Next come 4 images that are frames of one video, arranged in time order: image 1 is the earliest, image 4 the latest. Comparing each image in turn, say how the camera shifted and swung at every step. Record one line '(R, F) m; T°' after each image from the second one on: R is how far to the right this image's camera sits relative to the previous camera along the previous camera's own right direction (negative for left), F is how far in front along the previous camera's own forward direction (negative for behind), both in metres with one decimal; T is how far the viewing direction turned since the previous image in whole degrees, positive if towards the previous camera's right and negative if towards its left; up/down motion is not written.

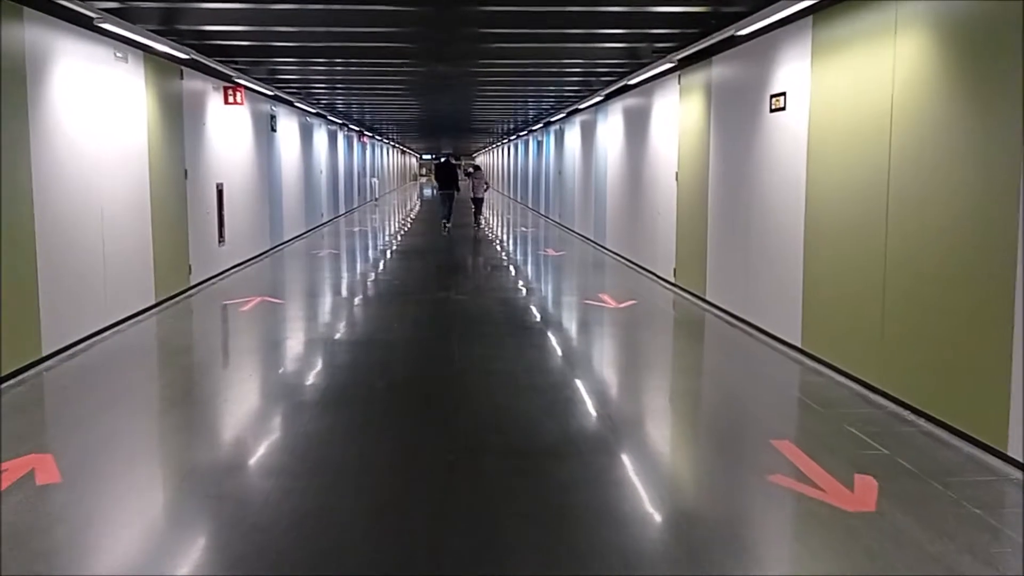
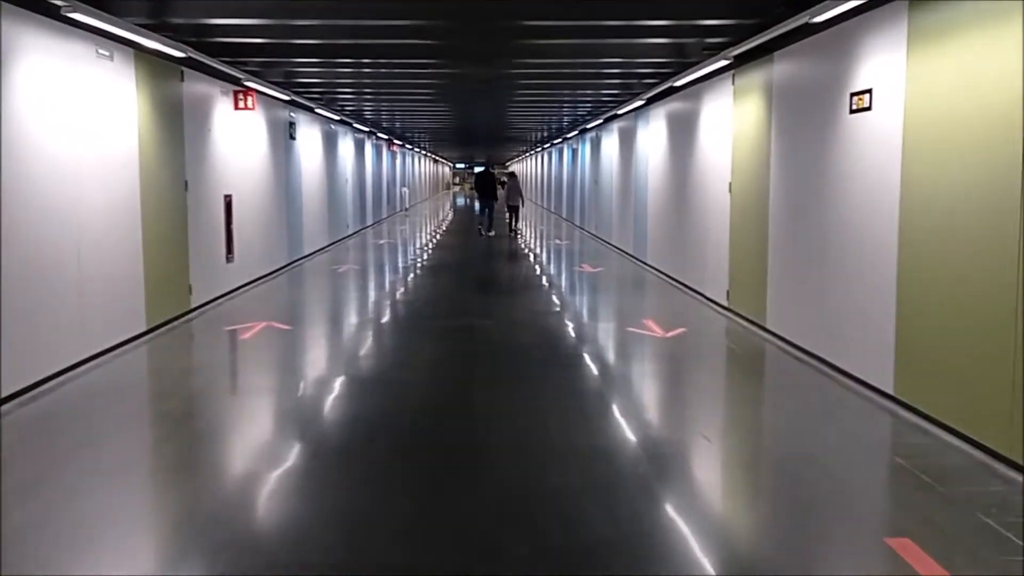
(0.0, +0.8) m; -2°
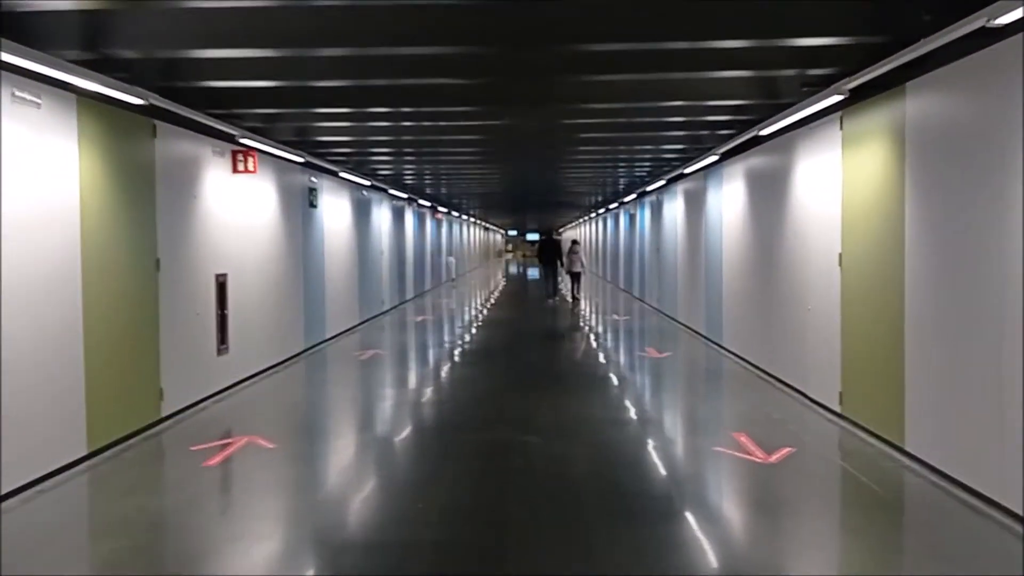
(0.0, +1.4) m; -3°
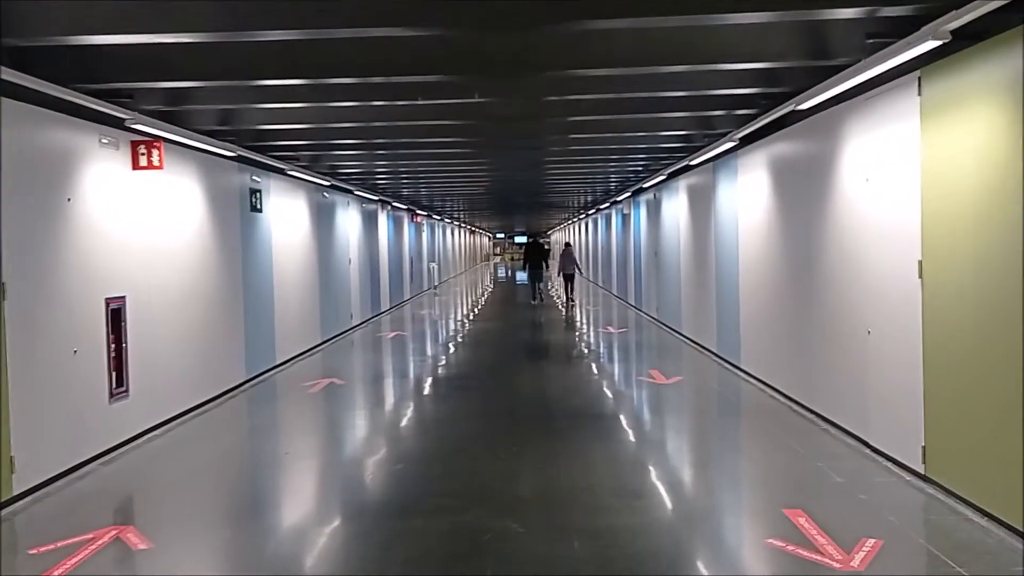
(+0.1, +1.4) m; +1°
